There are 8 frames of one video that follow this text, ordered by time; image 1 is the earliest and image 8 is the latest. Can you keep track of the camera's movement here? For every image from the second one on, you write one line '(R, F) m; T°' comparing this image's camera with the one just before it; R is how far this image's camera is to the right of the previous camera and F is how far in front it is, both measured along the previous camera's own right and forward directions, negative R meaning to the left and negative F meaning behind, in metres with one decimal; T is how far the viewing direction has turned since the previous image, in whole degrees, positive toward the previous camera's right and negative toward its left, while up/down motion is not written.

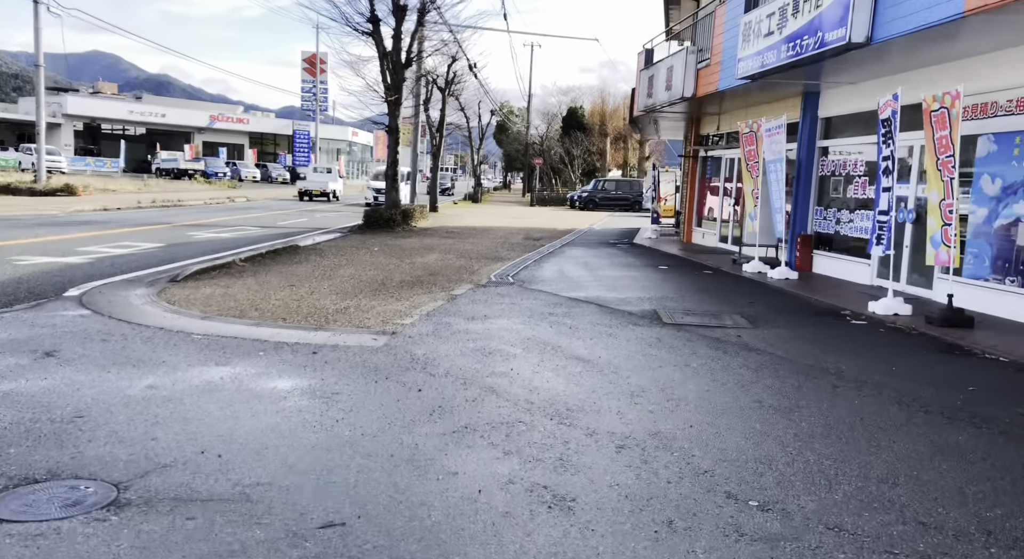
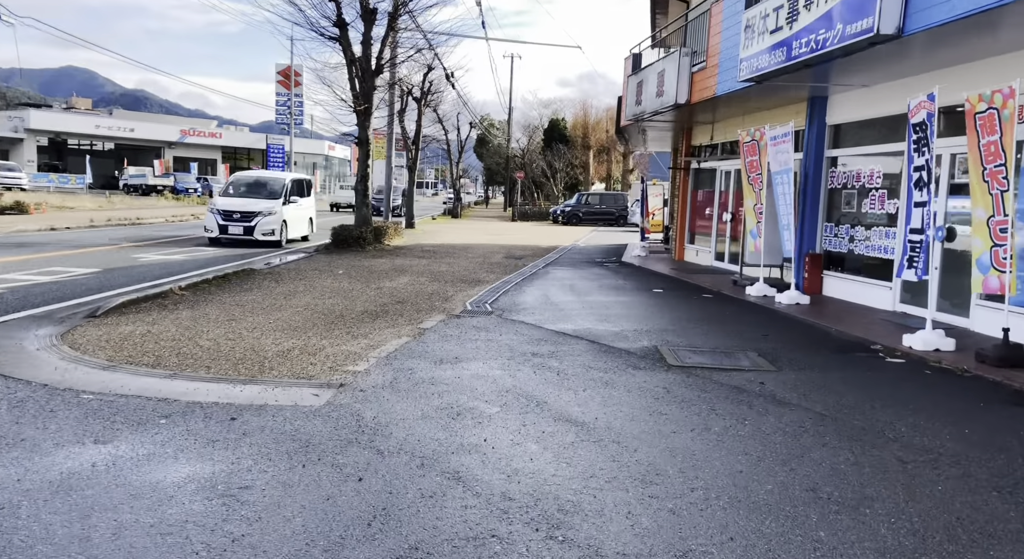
(+0.1, +1.4) m; +1°
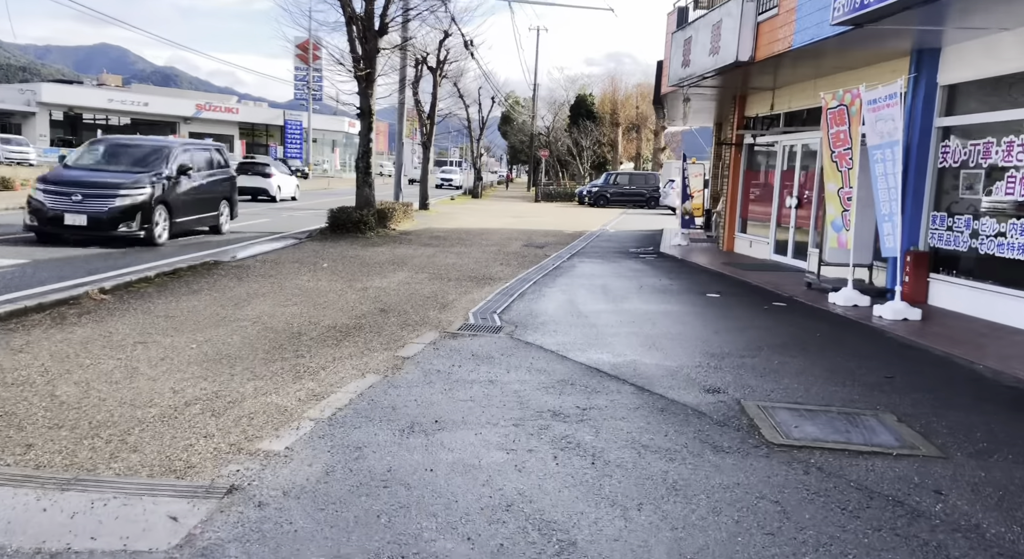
(+0.1, +2.7) m; -2°
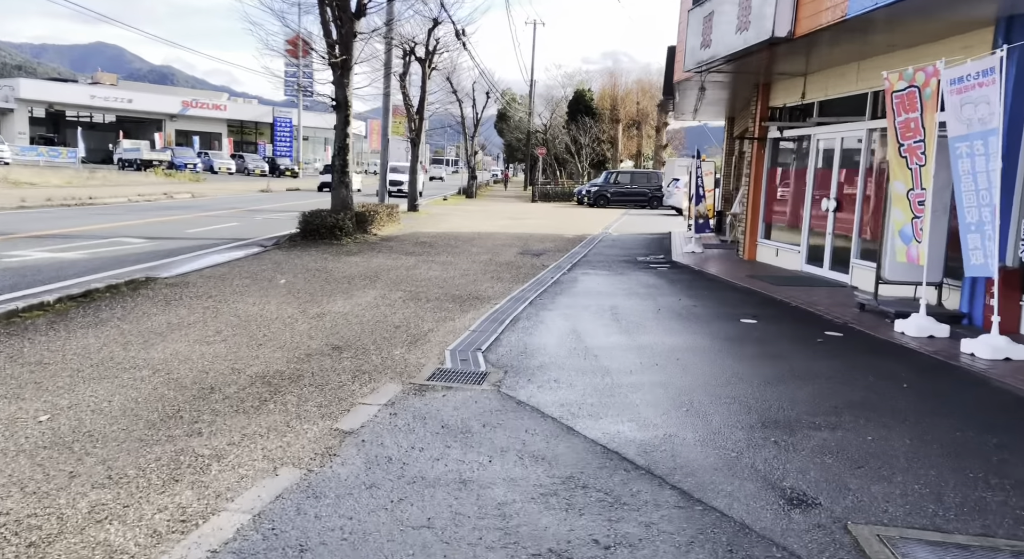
(+0.1, +2.0) m; 0°
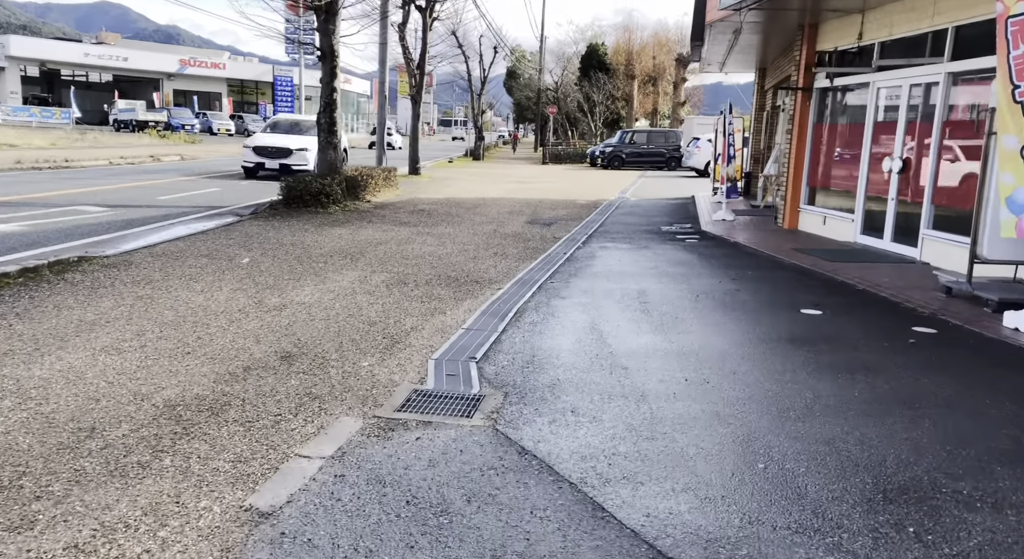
(0.0, +1.7) m; -1°
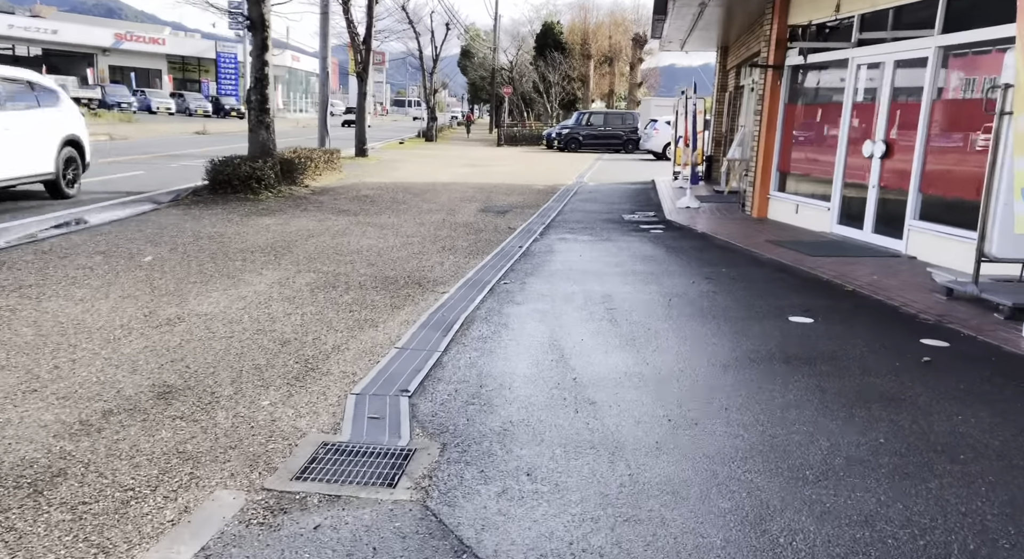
(+0.1, +1.1) m; +3°
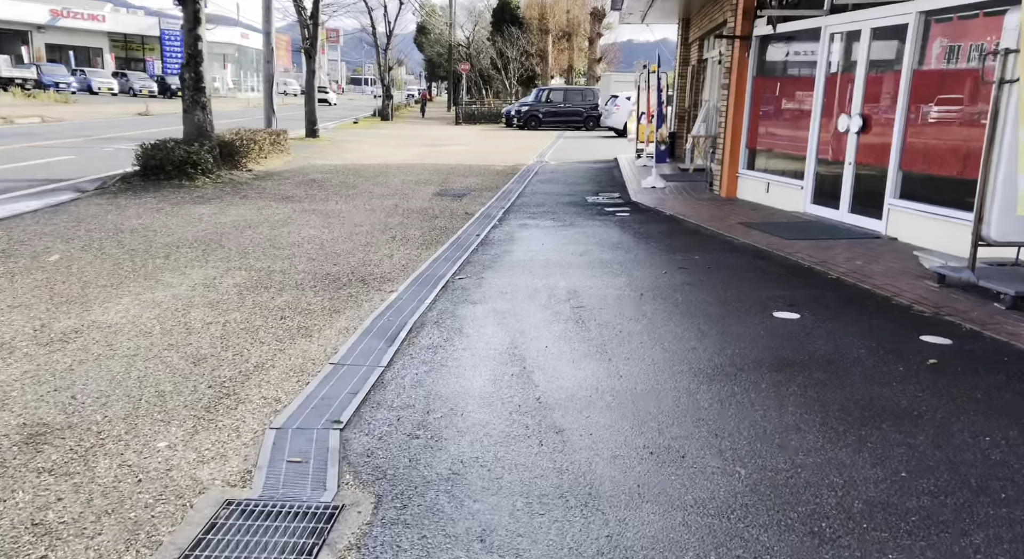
(+0.1, +0.7) m; +2°
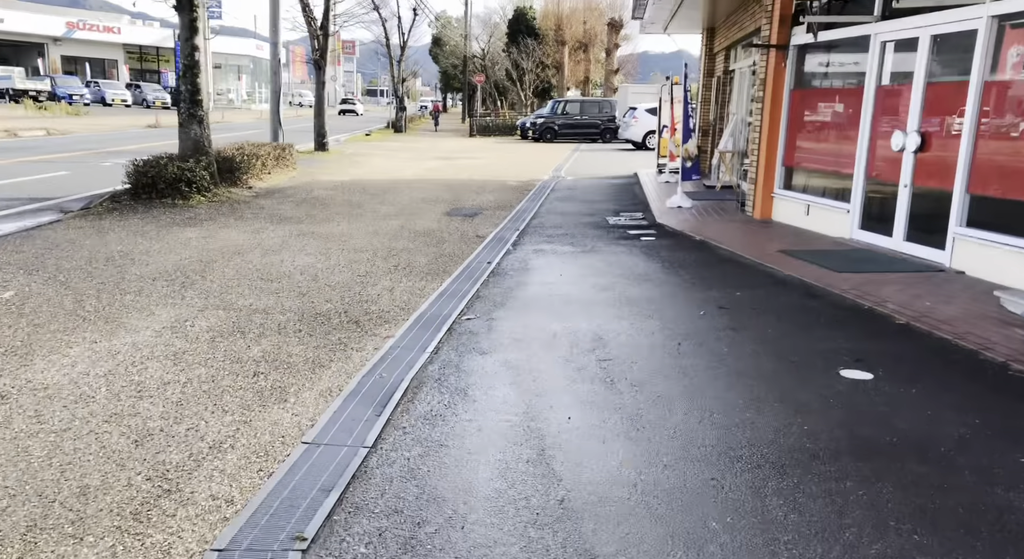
(0.0, +0.9) m; -1°
